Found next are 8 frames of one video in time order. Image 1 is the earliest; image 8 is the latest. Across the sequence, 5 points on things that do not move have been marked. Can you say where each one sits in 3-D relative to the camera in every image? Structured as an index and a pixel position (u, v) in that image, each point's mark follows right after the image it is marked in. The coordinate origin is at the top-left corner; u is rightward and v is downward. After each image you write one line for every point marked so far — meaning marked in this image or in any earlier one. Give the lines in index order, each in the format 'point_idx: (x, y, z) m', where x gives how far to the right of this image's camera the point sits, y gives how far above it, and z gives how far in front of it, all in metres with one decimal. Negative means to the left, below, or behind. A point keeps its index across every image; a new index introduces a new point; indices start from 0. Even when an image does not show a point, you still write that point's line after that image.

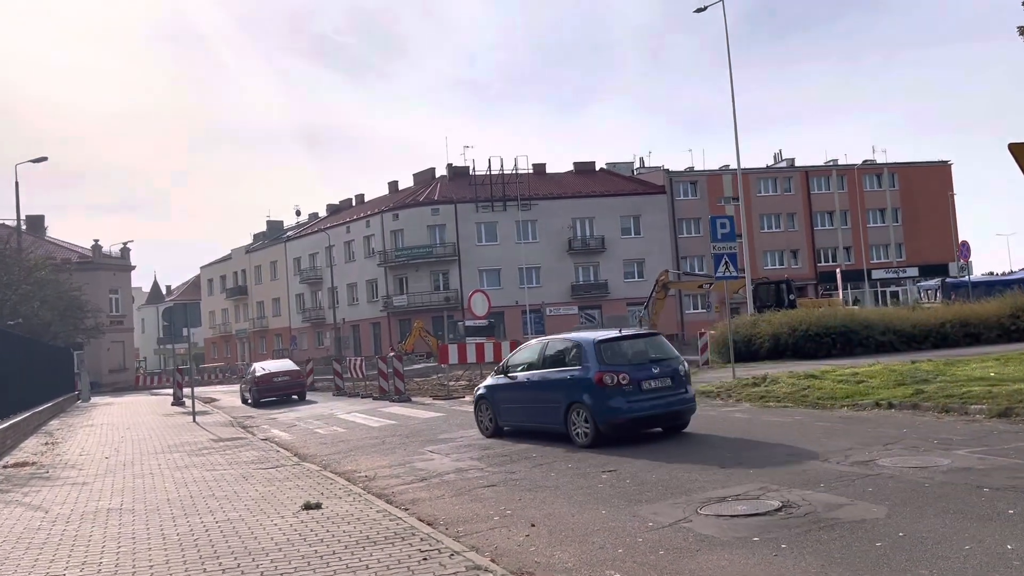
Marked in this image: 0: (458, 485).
0: (-0.6, -2.2, +9.9) m
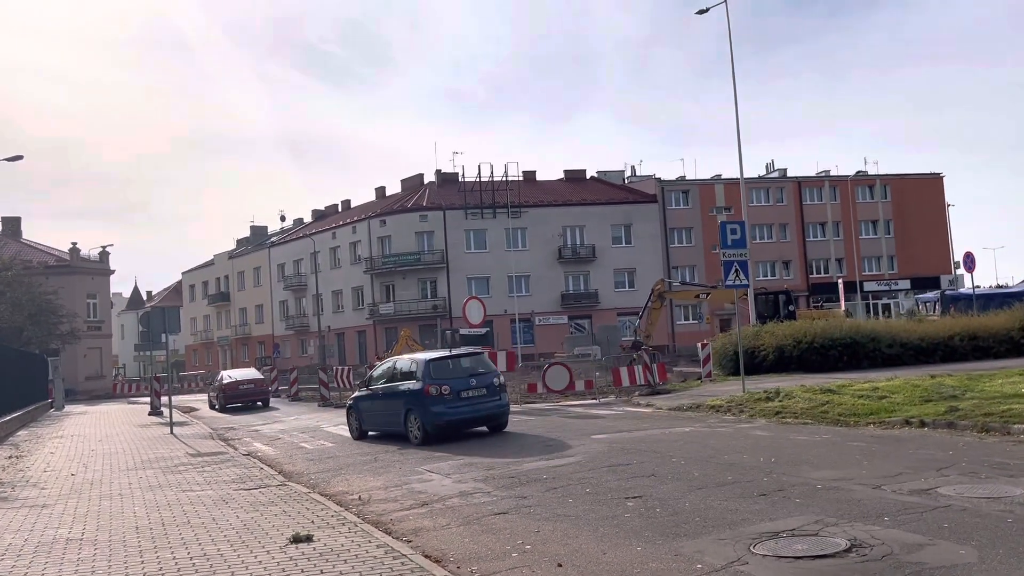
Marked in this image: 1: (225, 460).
0: (-0.5, -2.2, +8.8) m
1: (-4.4, -2.7, +14.2) m
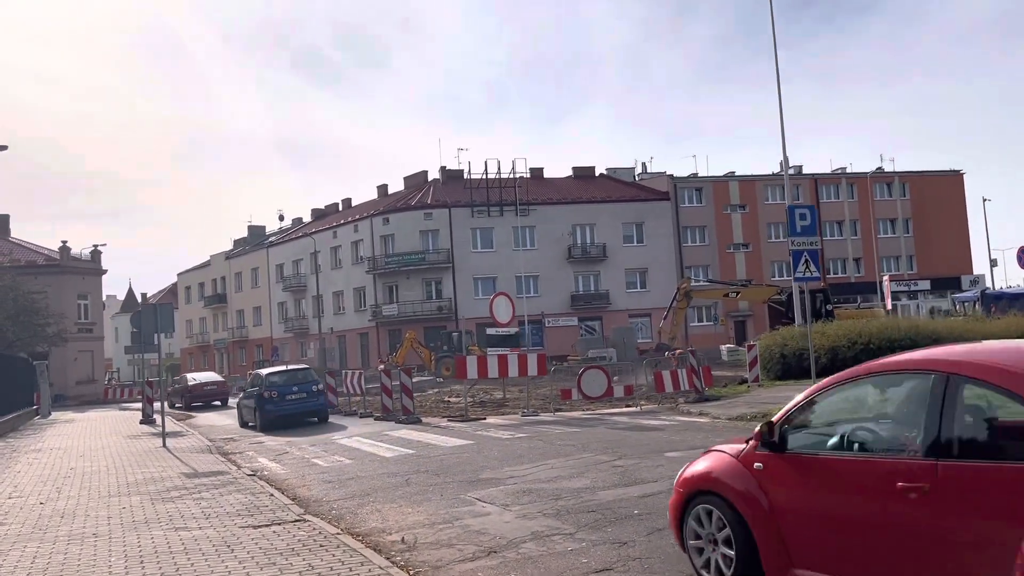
0: (+0.3, -2.0, +6.6) m
1: (-3.7, -2.5, +11.9) m
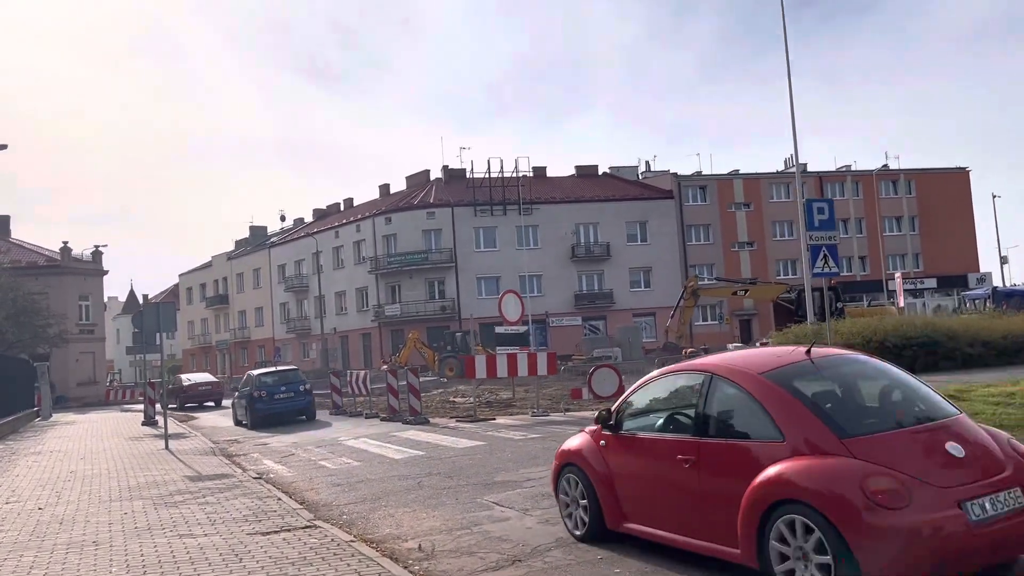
0: (+0.5, -2.0, +6.1) m
1: (-3.5, -2.5, +11.5) m
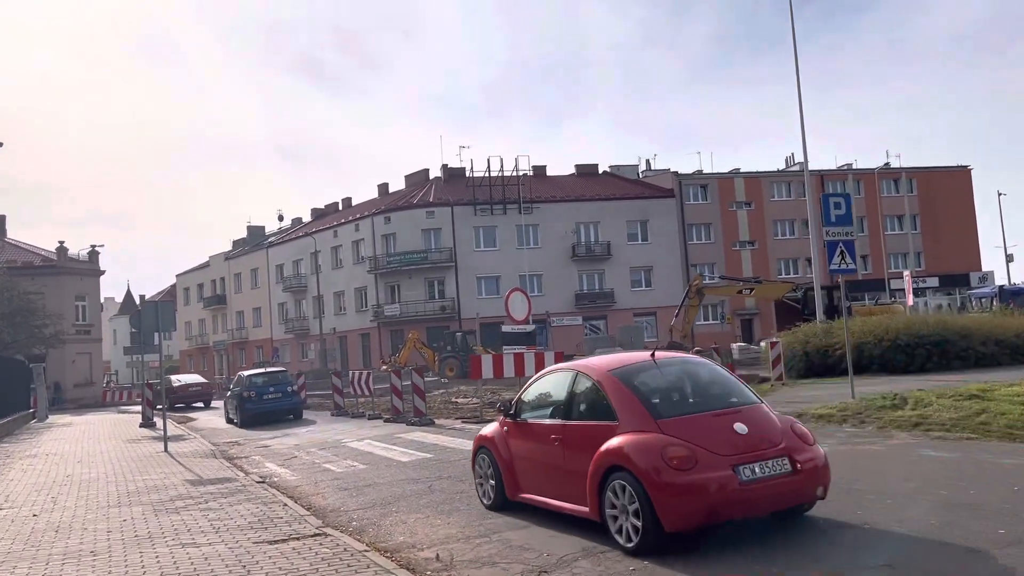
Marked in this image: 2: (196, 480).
0: (+0.7, -1.9, +5.7) m
1: (-3.3, -2.5, +11.0) m
2: (-4.3, -2.6, +12.4) m
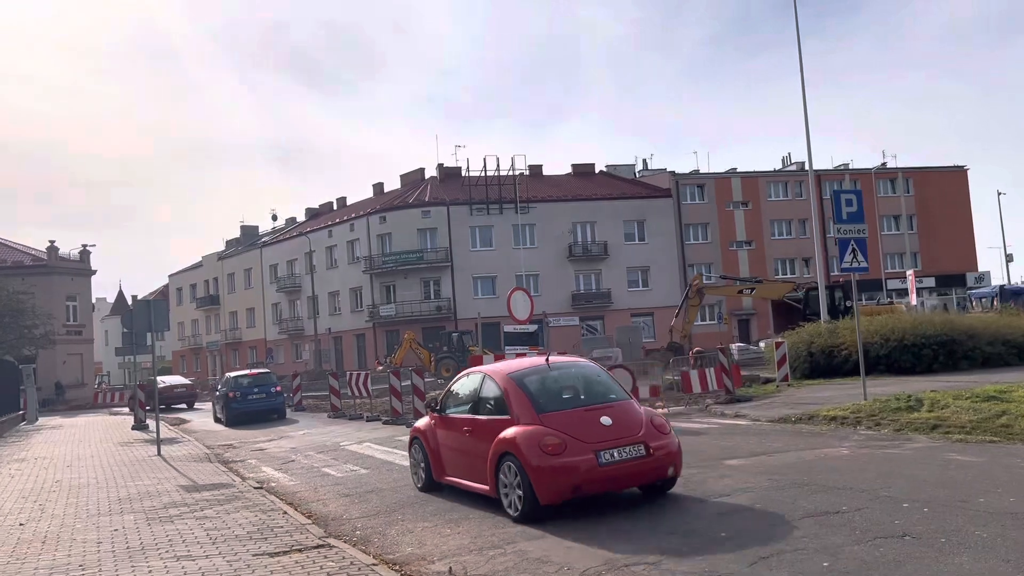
0: (+0.8, -1.9, +5.3) m
1: (-3.2, -2.4, +10.6) m
2: (-4.2, -2.6, +11.9) m
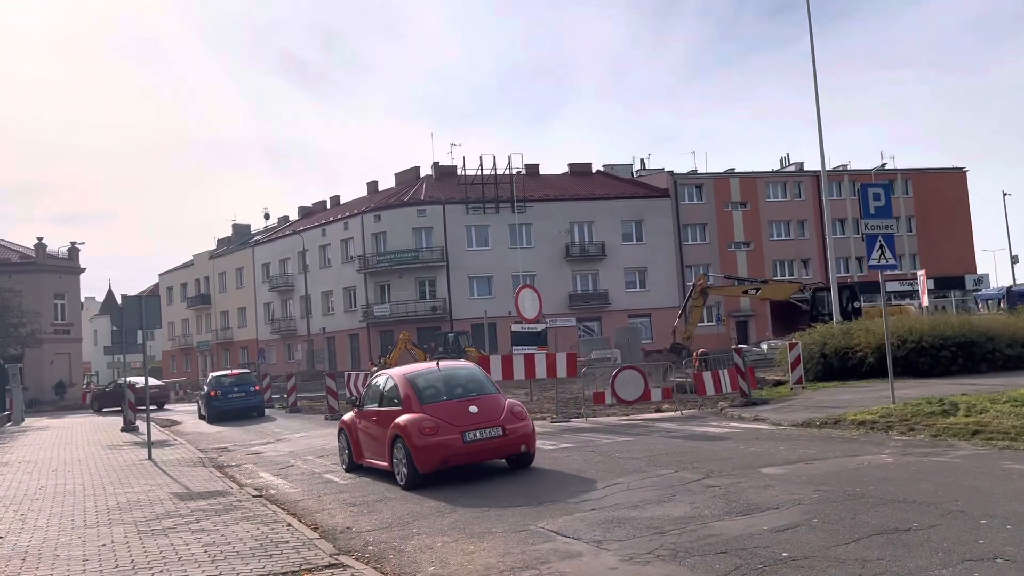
0: (+1.1, -1.8, +4.5) m
1: (-3.0, -2.4, +9.8) m
2: (-4.0, -2.5, +11.1) m
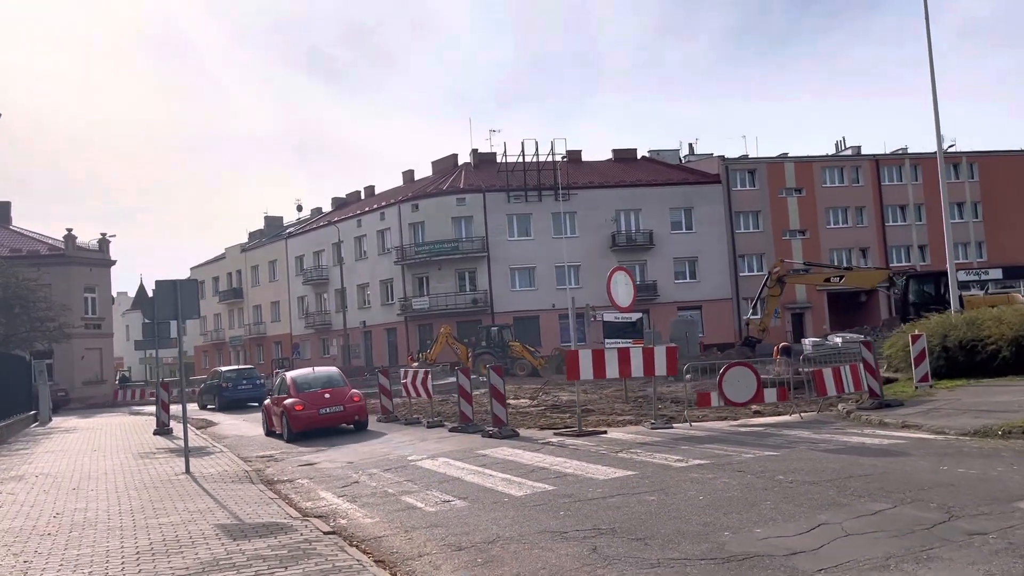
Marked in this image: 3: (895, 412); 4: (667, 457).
0: (+2.2, -1.6, +2.0) m
1: (-1.7, -2.1, +7.3) m
2: (-2.6, -2.3, +8.7) m
3: (+6.2, -2.0, +15.0) m
4: (+1.9, -2.1, +11.5) m
